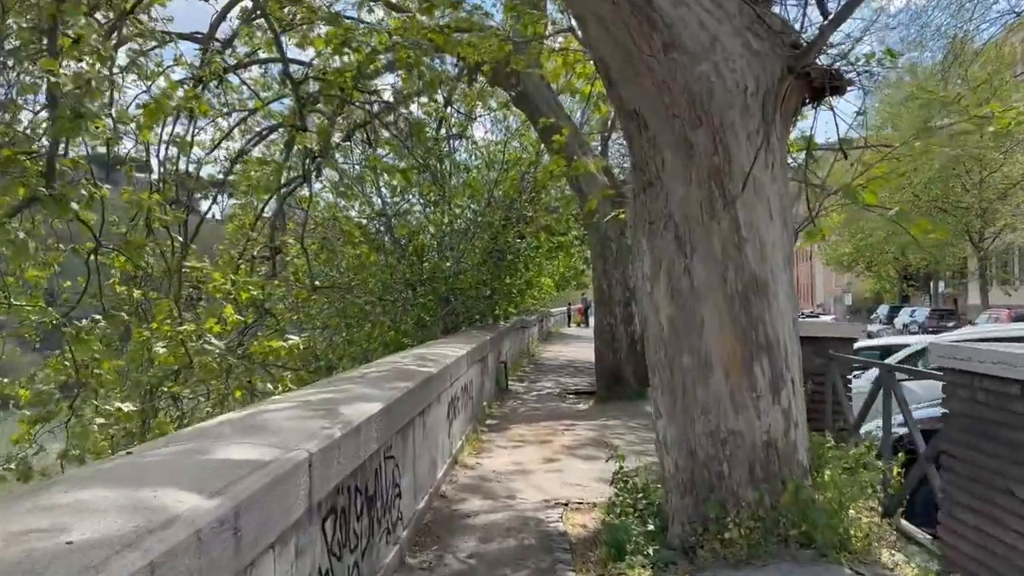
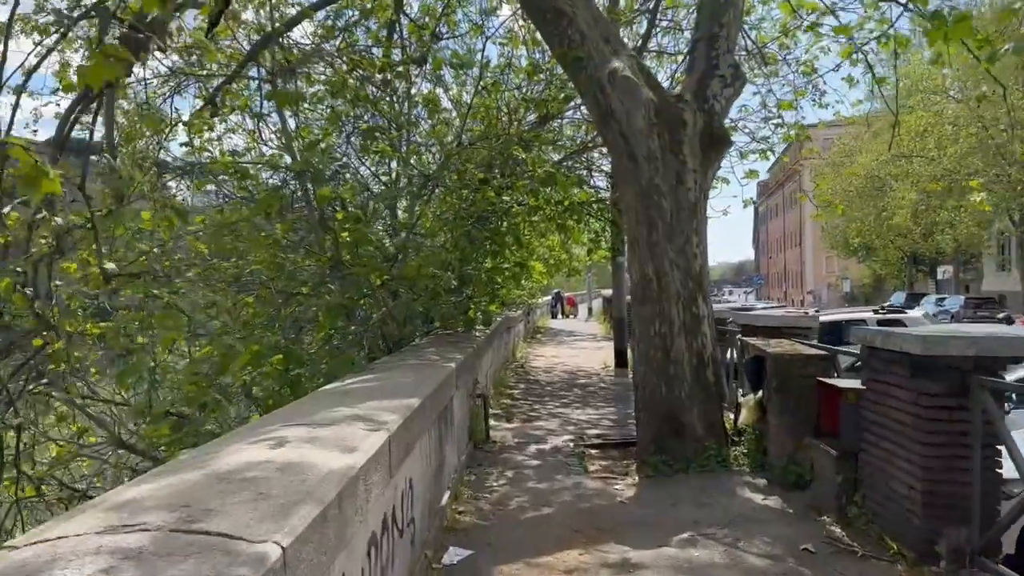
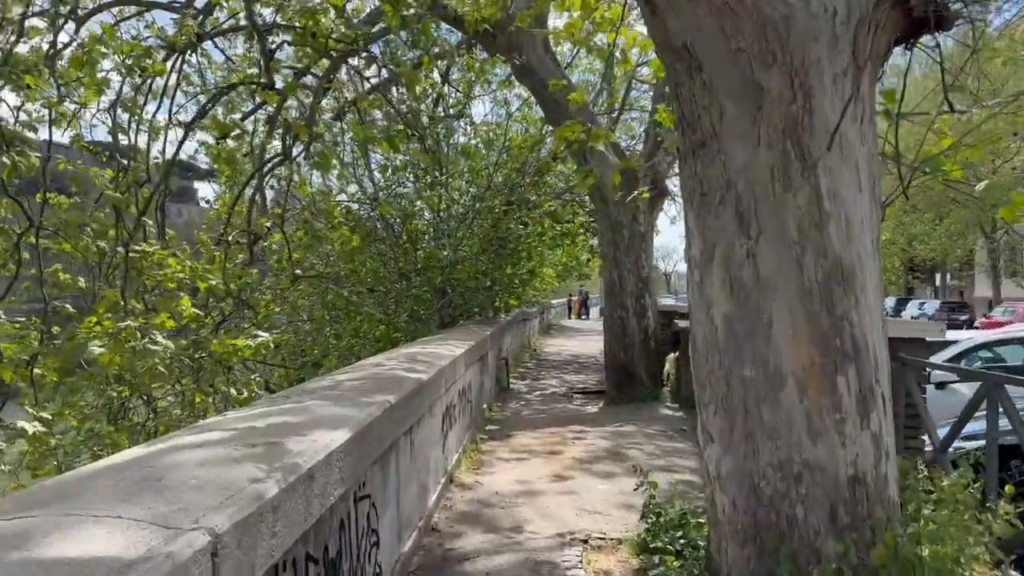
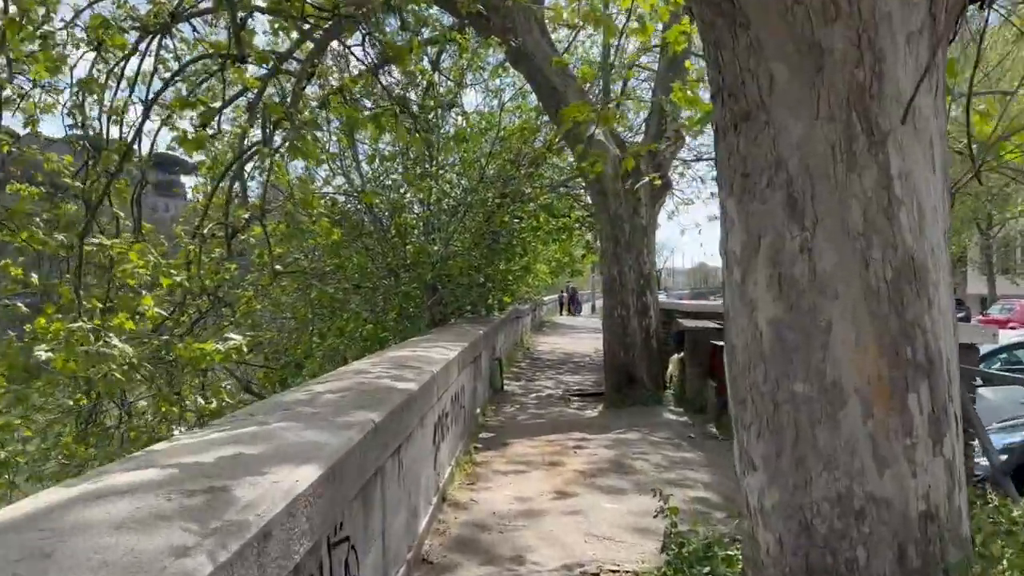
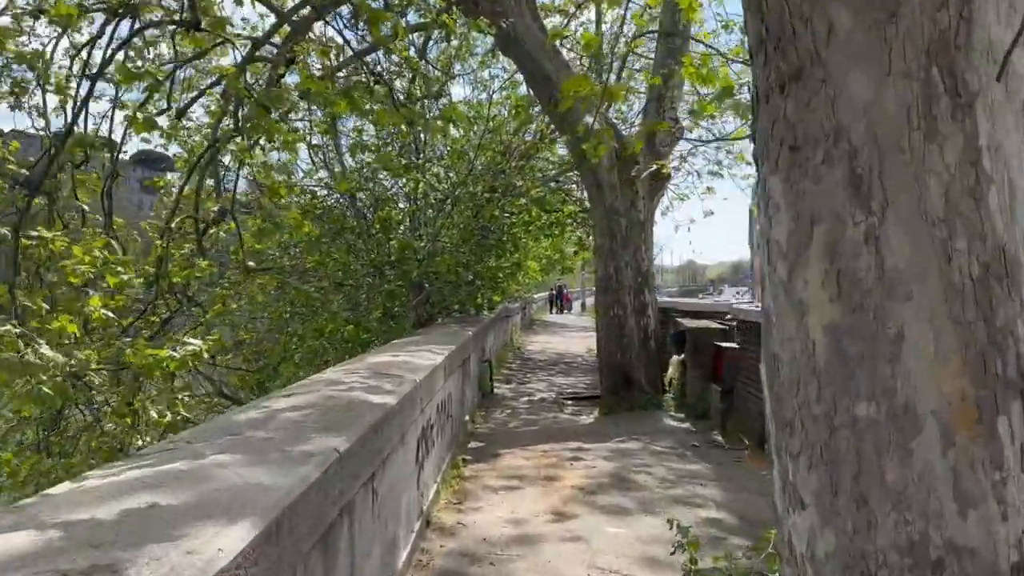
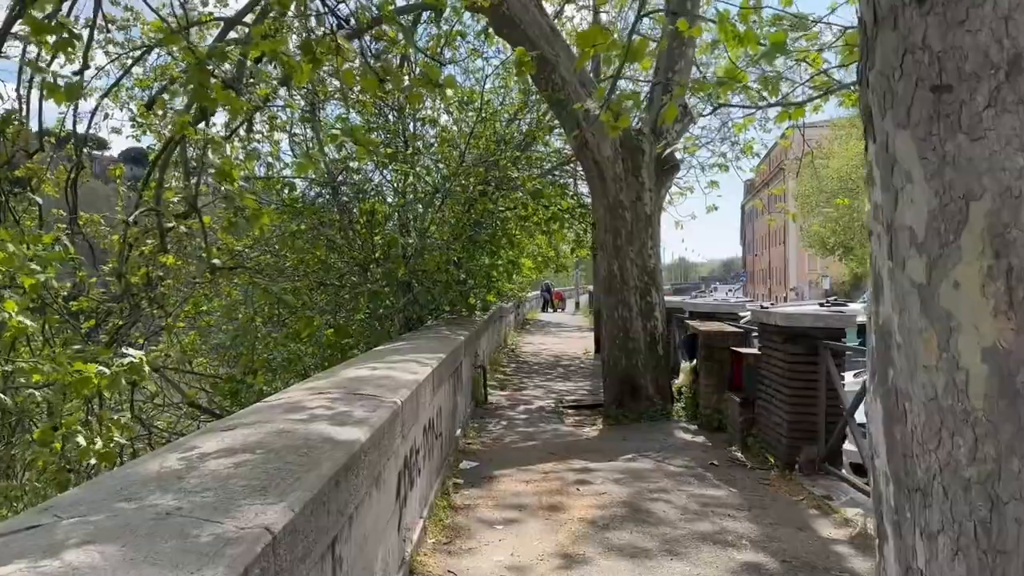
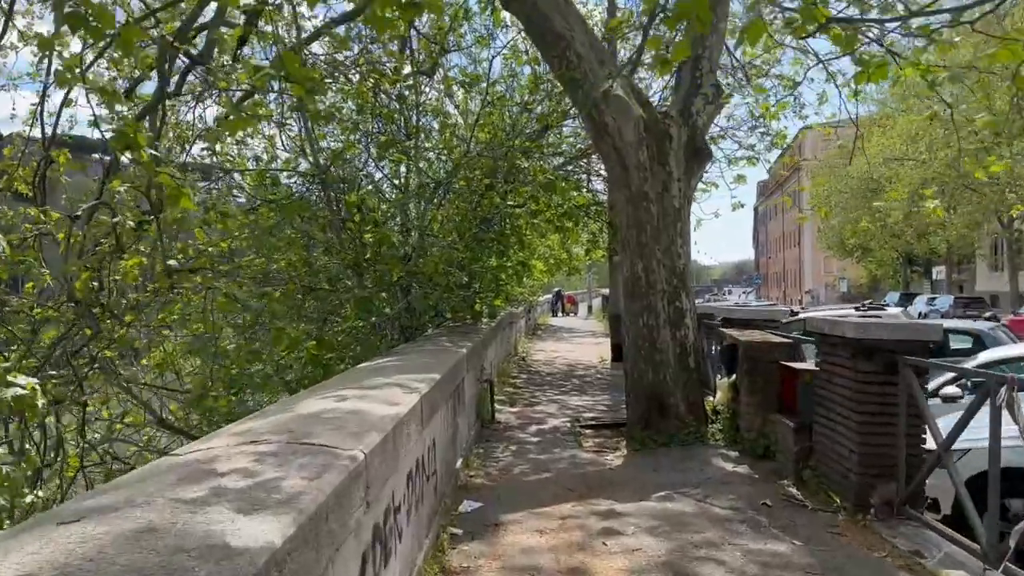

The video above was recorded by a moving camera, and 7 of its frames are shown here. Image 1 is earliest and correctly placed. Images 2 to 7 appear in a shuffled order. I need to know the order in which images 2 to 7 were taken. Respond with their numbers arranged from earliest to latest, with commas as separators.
3, 4, 5, 6, 7, 2
